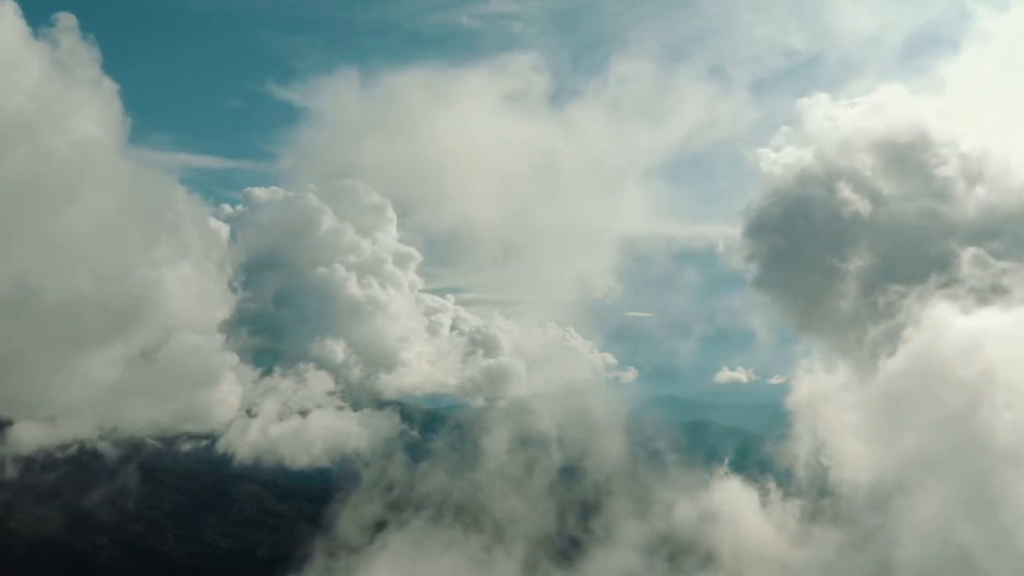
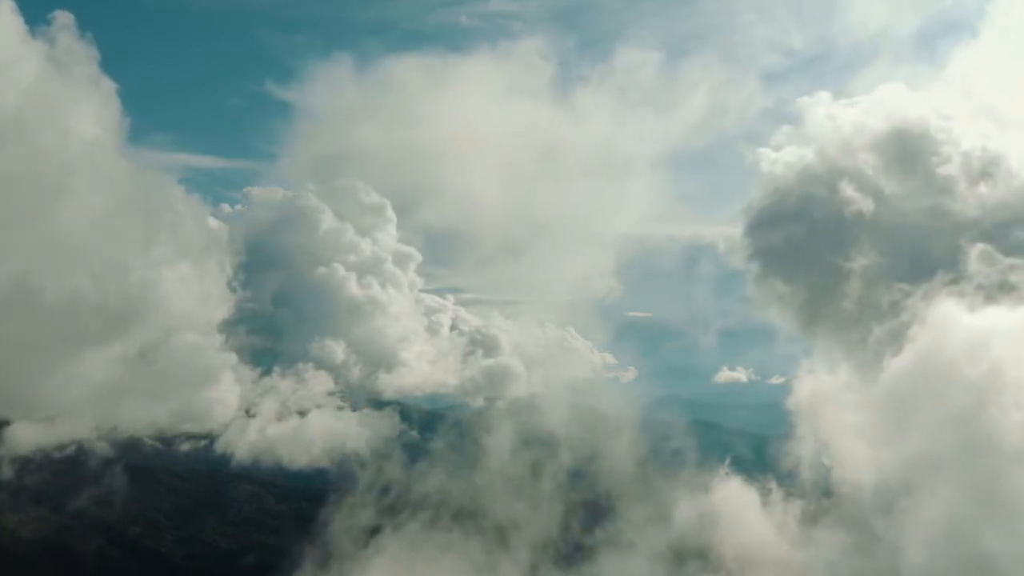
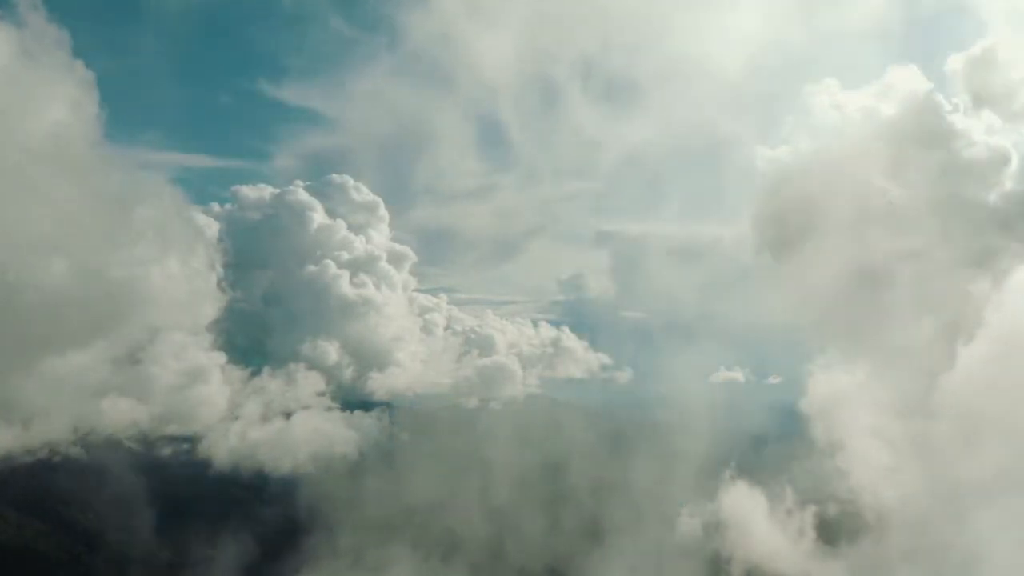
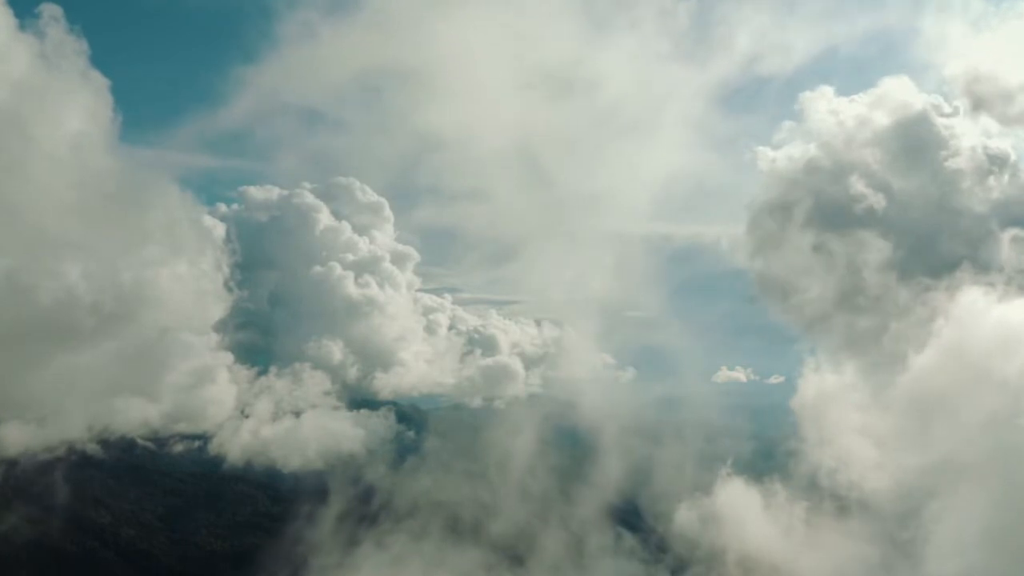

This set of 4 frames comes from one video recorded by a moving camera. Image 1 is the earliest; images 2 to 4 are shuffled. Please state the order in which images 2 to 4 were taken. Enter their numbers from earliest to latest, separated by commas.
2, 4, 3
